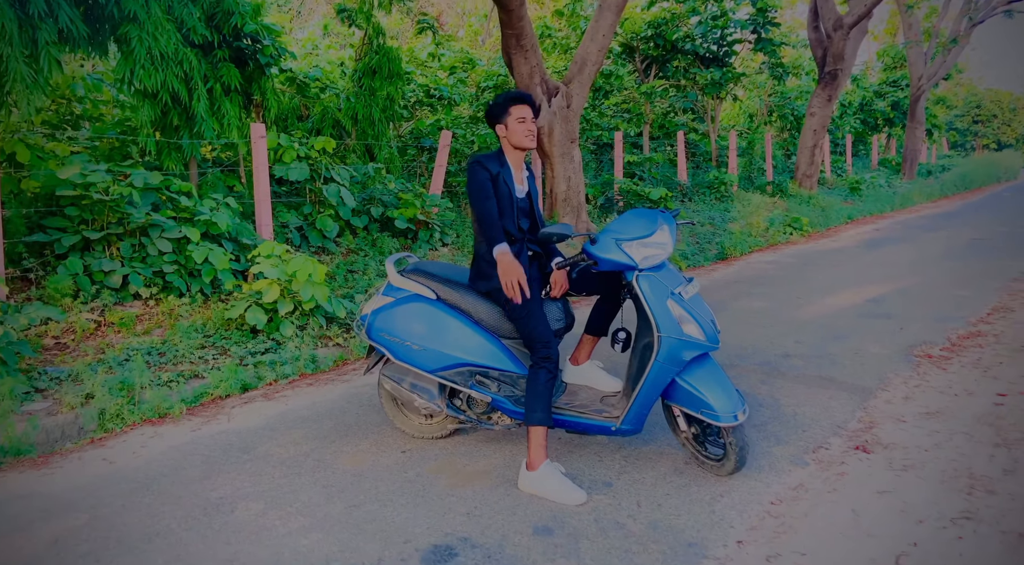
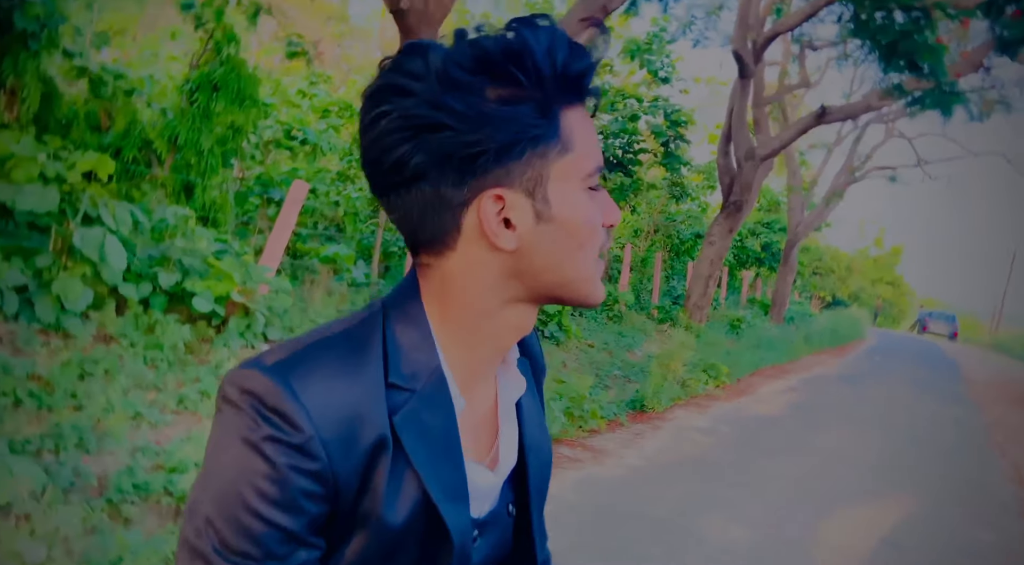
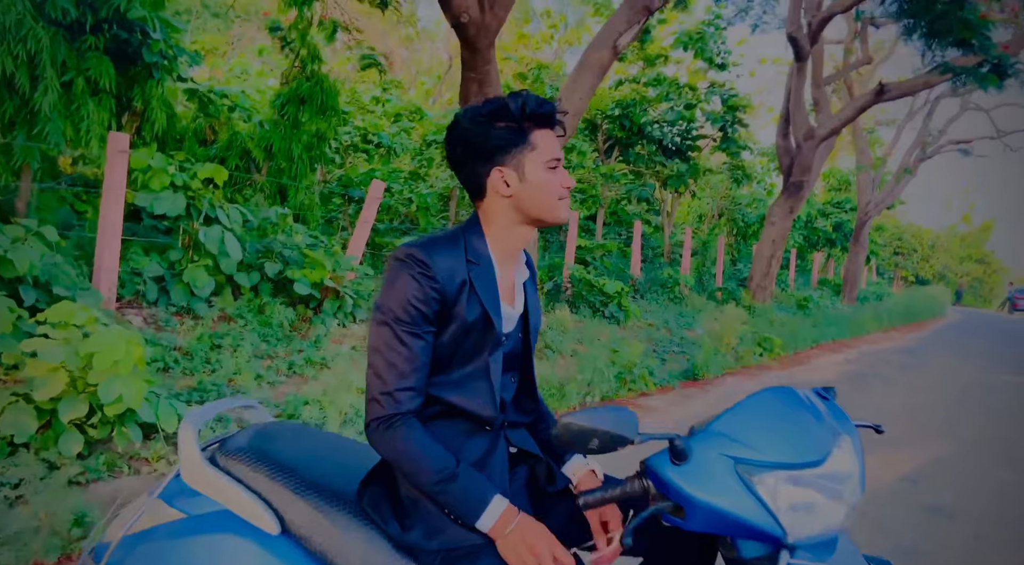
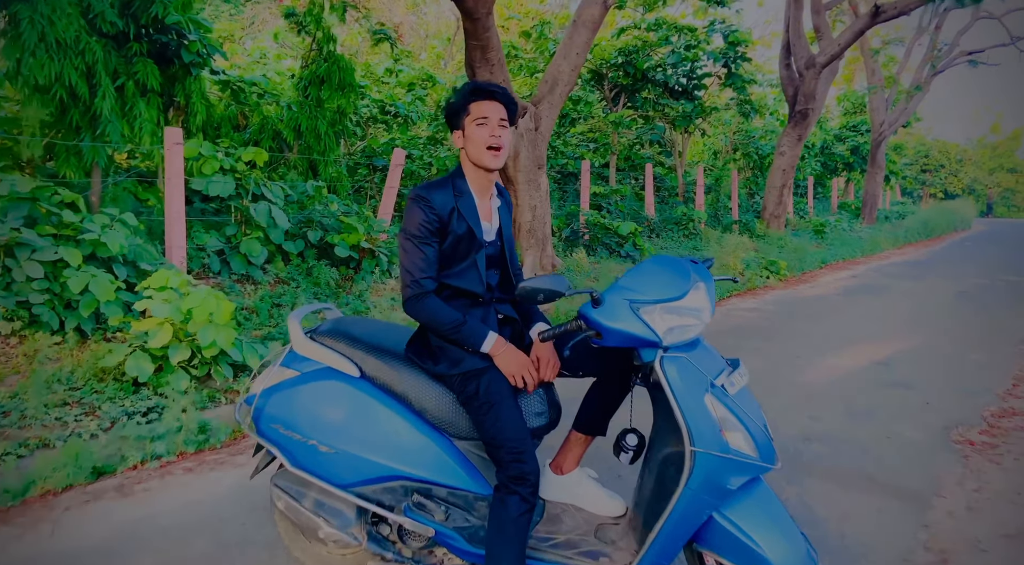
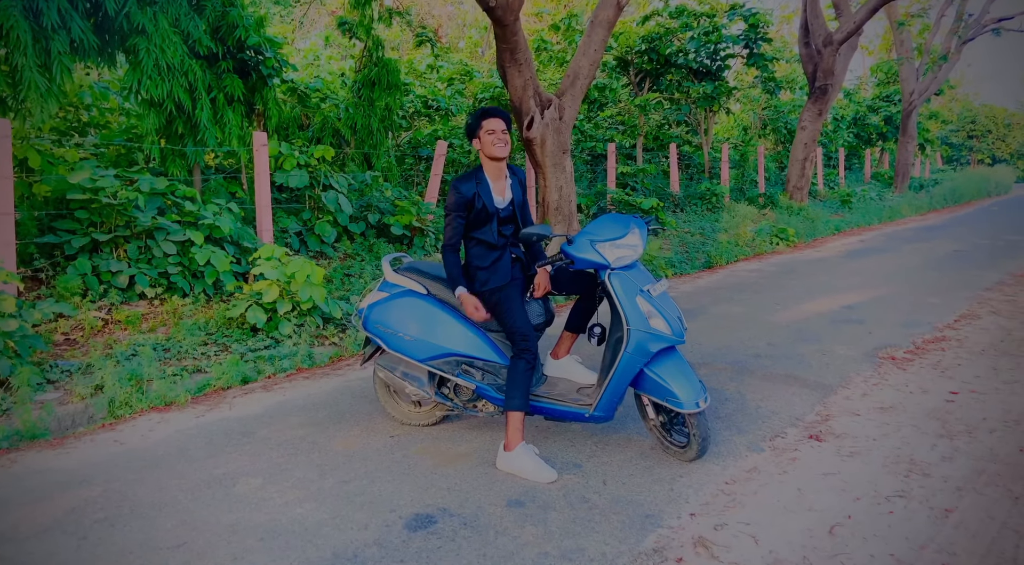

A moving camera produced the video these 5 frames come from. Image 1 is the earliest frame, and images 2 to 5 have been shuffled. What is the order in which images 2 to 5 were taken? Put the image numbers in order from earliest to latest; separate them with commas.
5, 4, 3, 2
